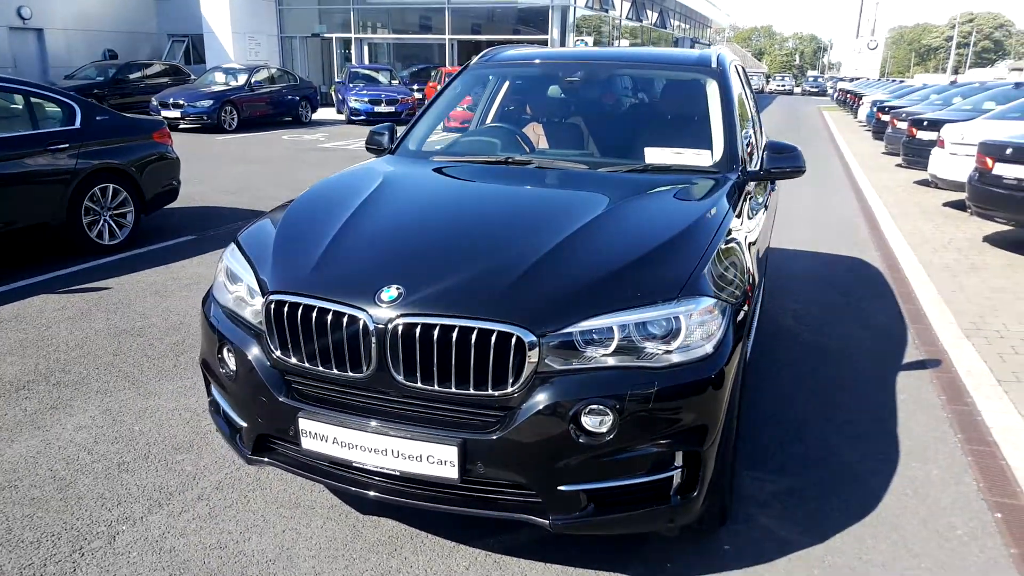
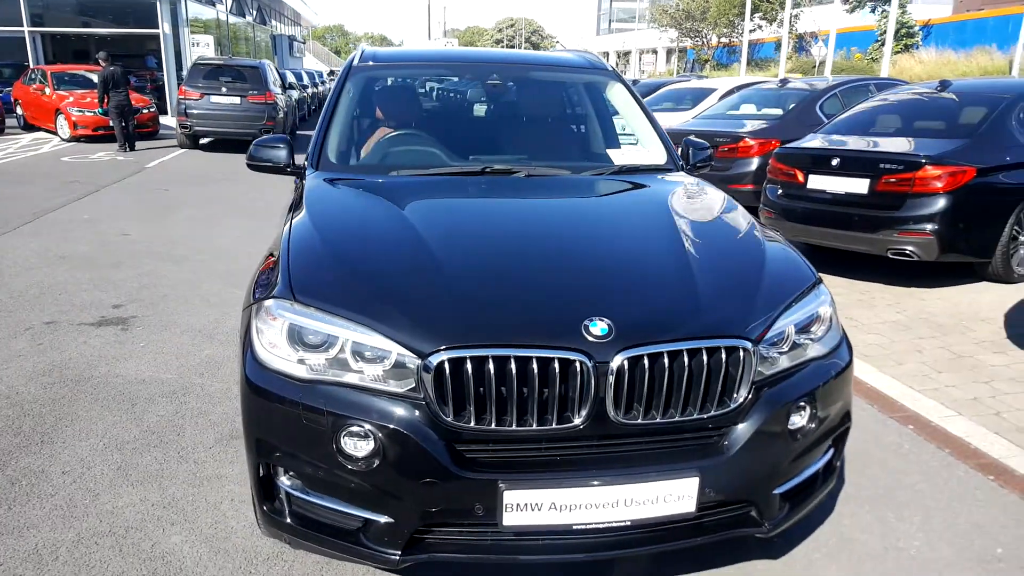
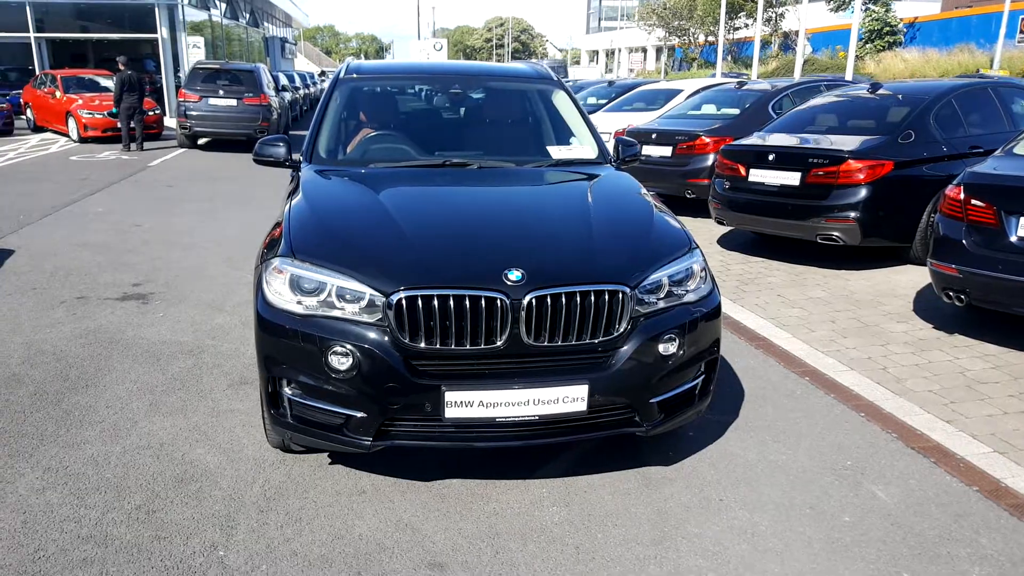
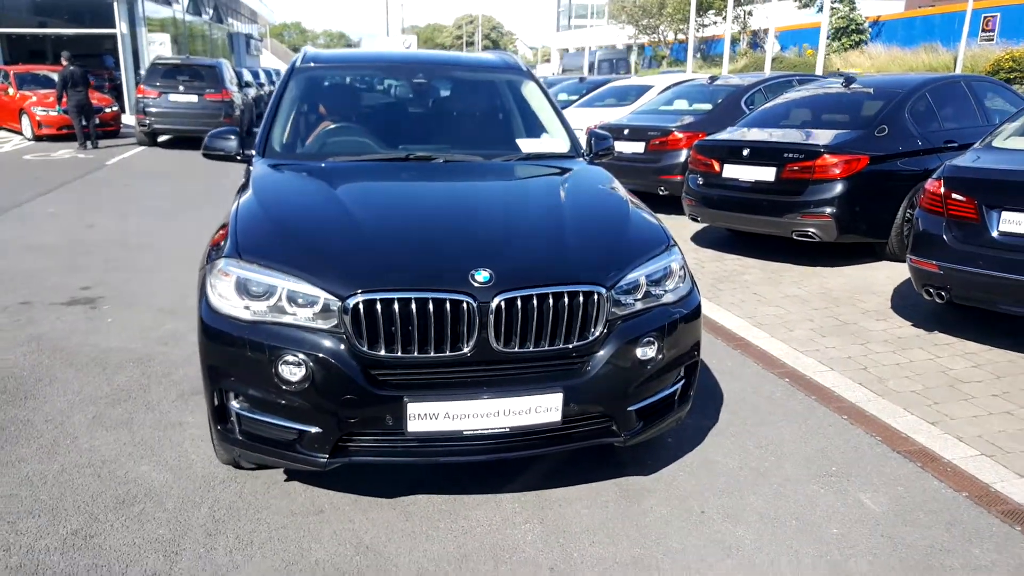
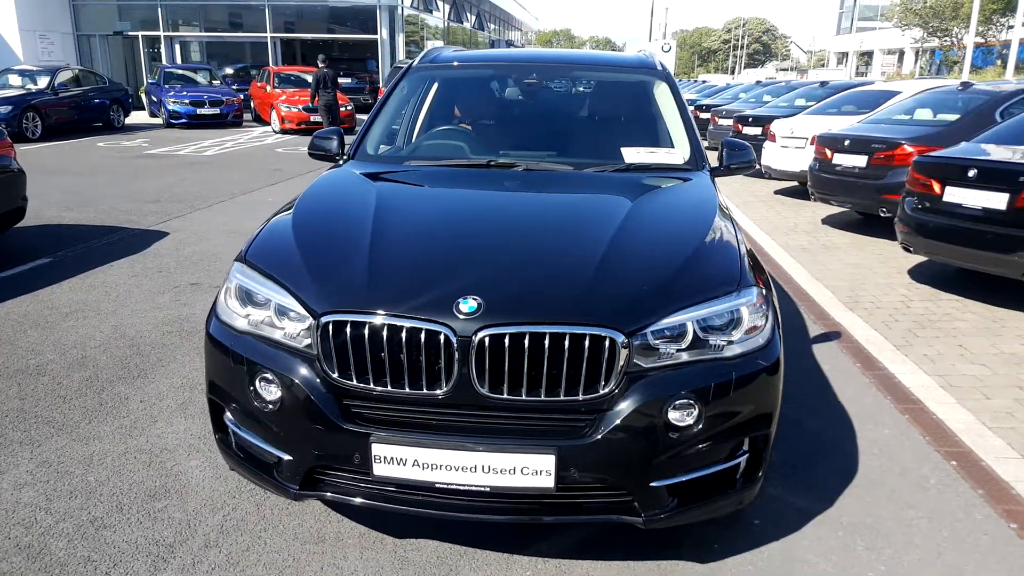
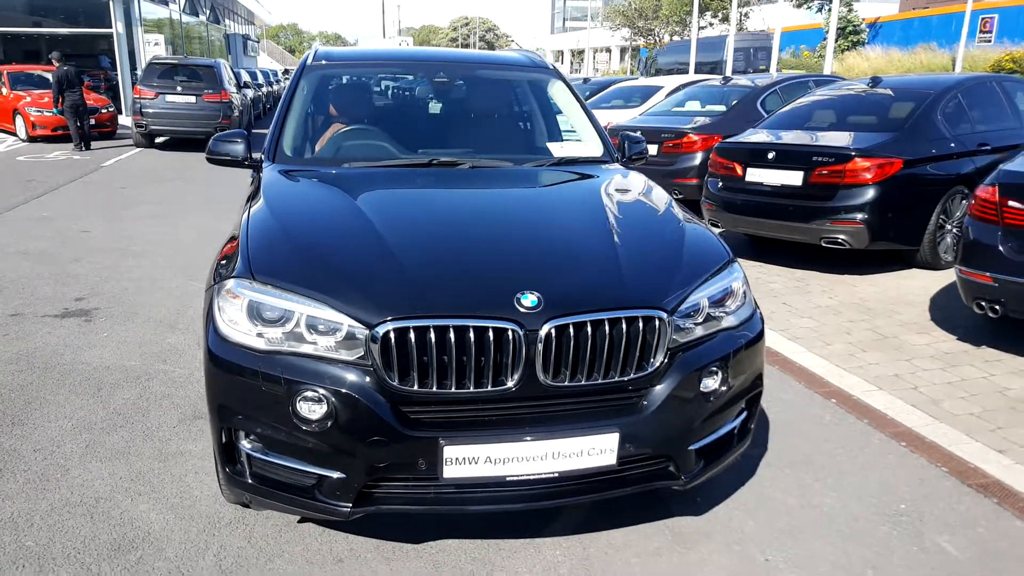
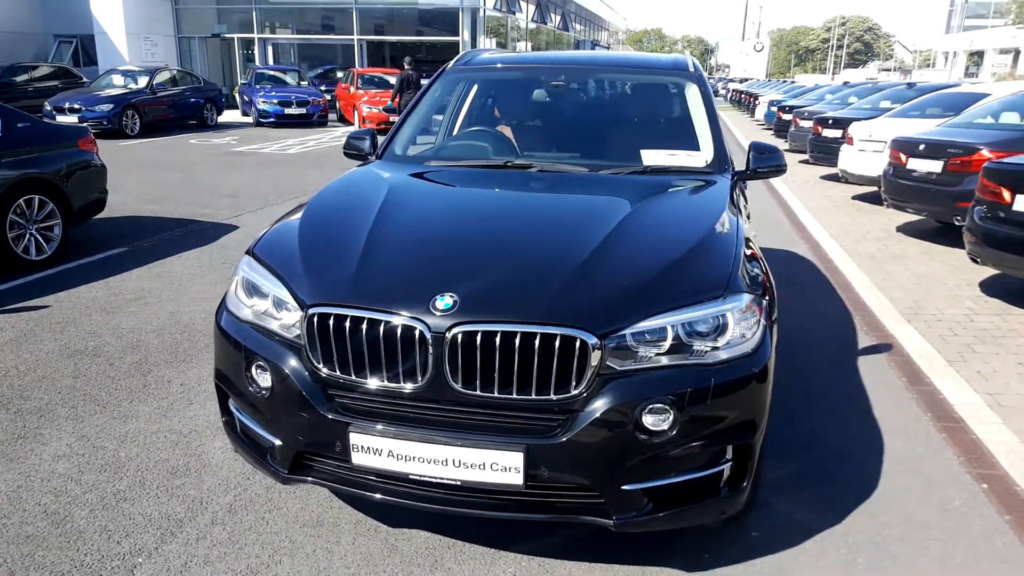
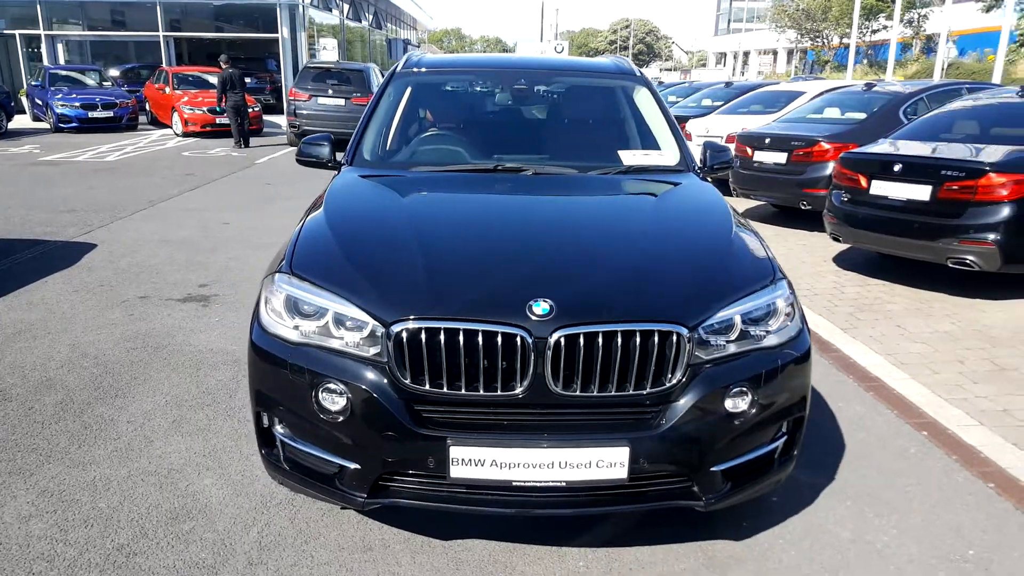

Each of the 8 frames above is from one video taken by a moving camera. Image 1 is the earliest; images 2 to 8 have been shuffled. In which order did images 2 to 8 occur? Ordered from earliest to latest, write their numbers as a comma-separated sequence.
7, 5, 8, 2, 6, 4, 3
